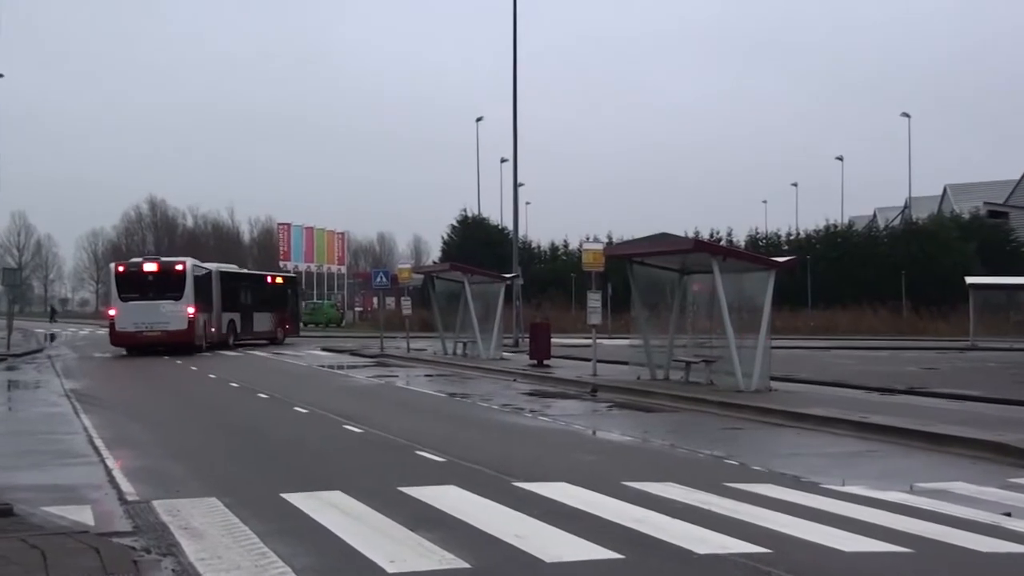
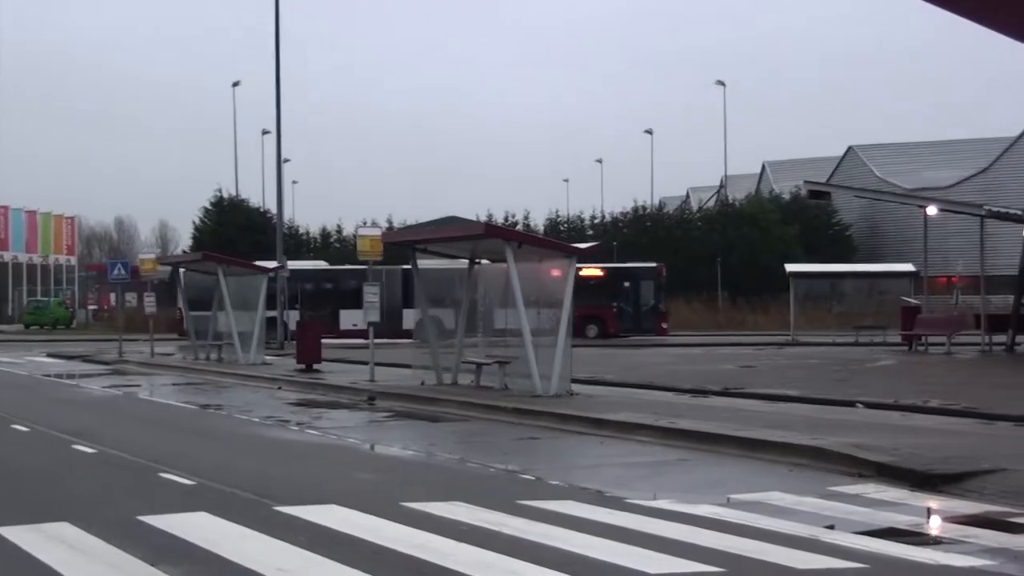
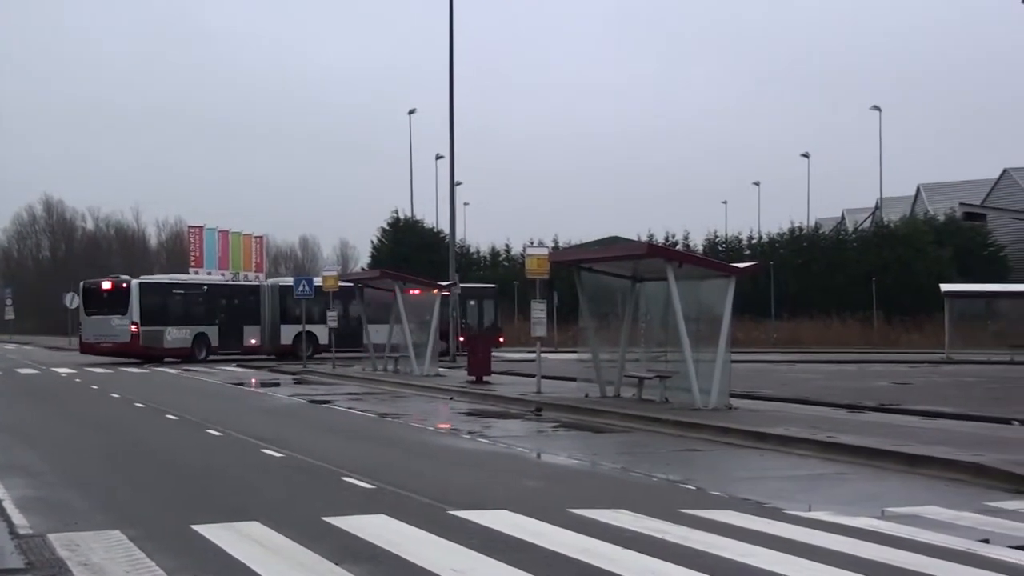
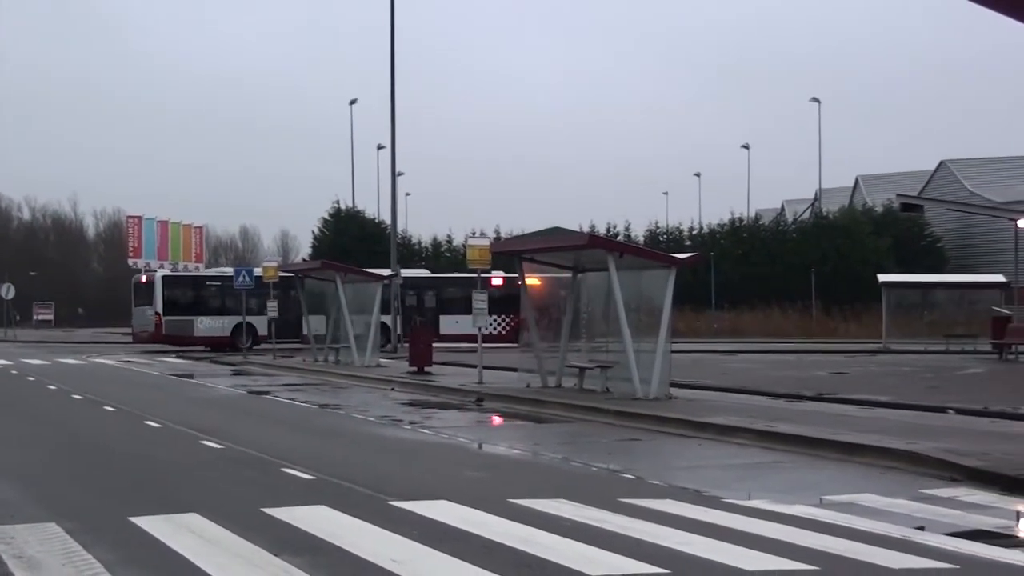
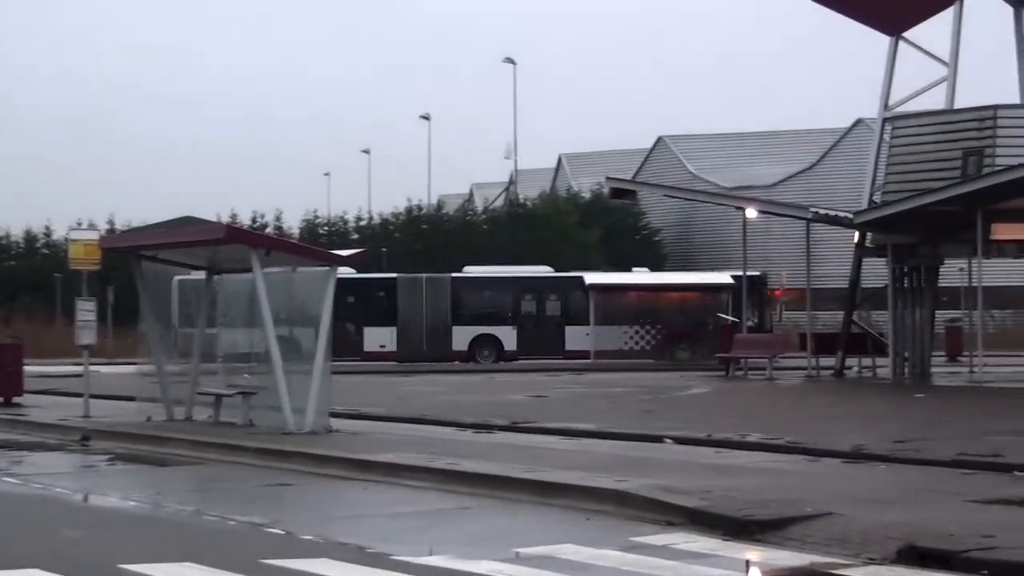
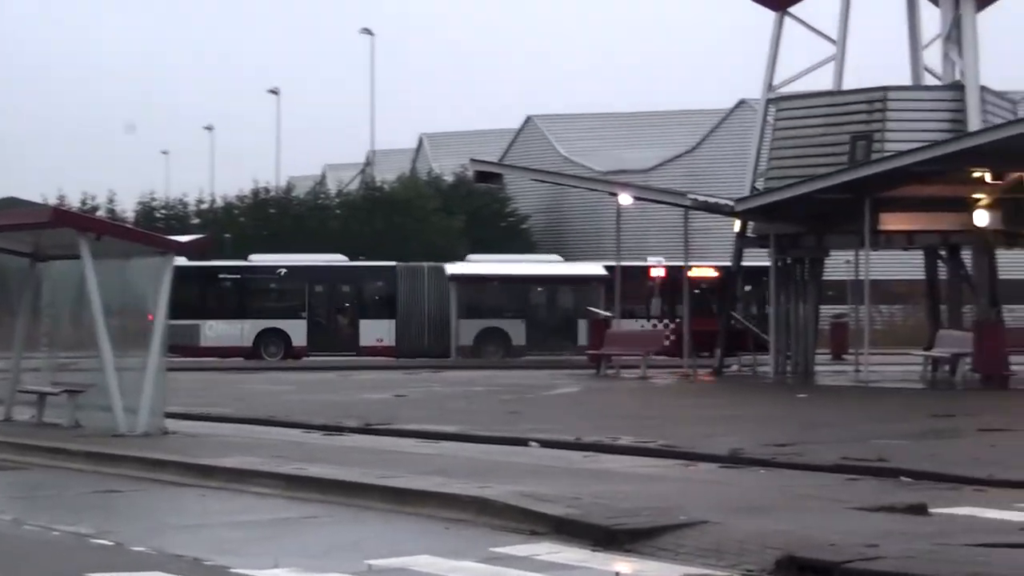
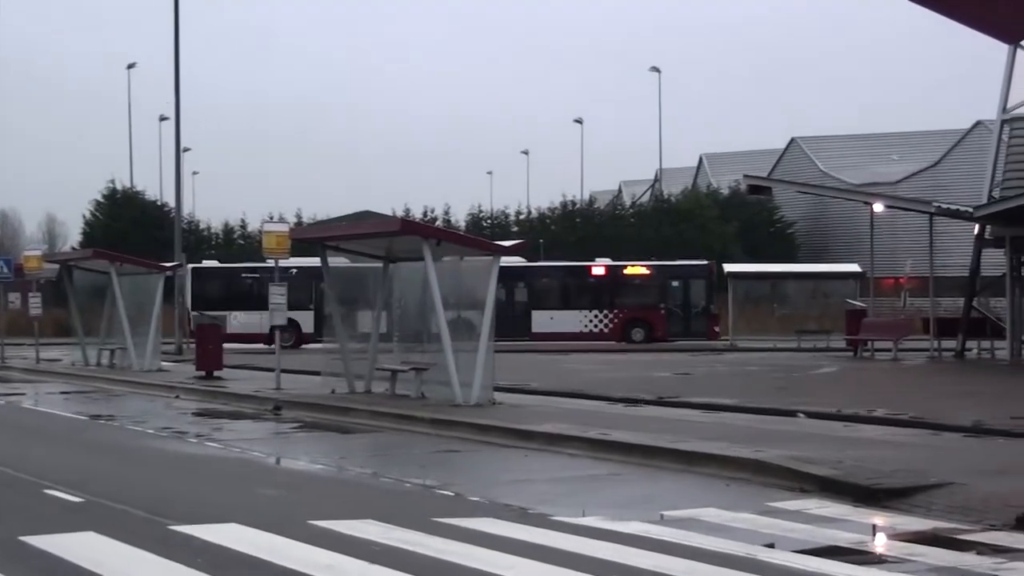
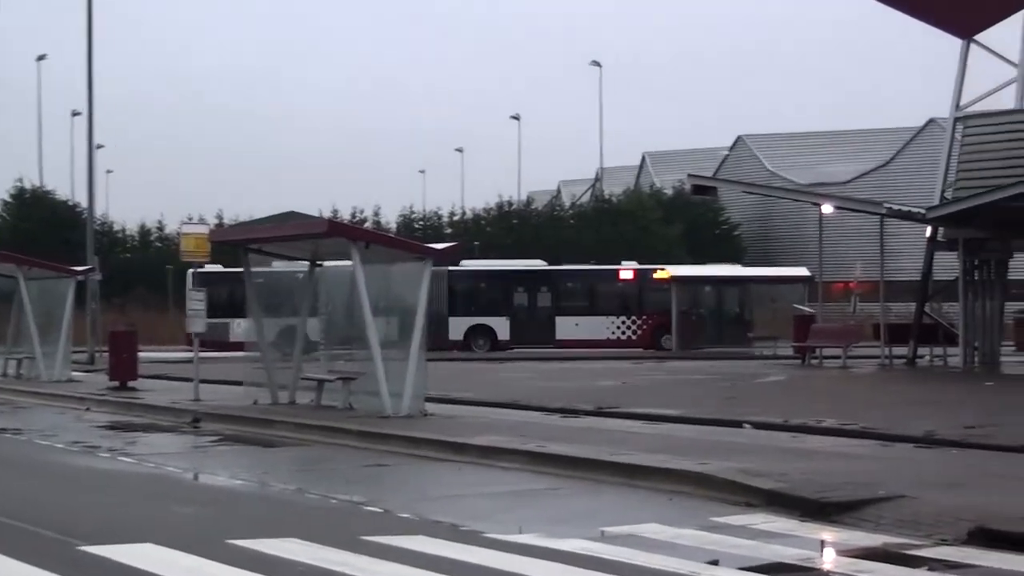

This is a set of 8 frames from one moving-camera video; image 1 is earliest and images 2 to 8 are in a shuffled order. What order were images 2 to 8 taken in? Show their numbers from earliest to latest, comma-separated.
3, 4, 2, 7, 8, 5, 6
